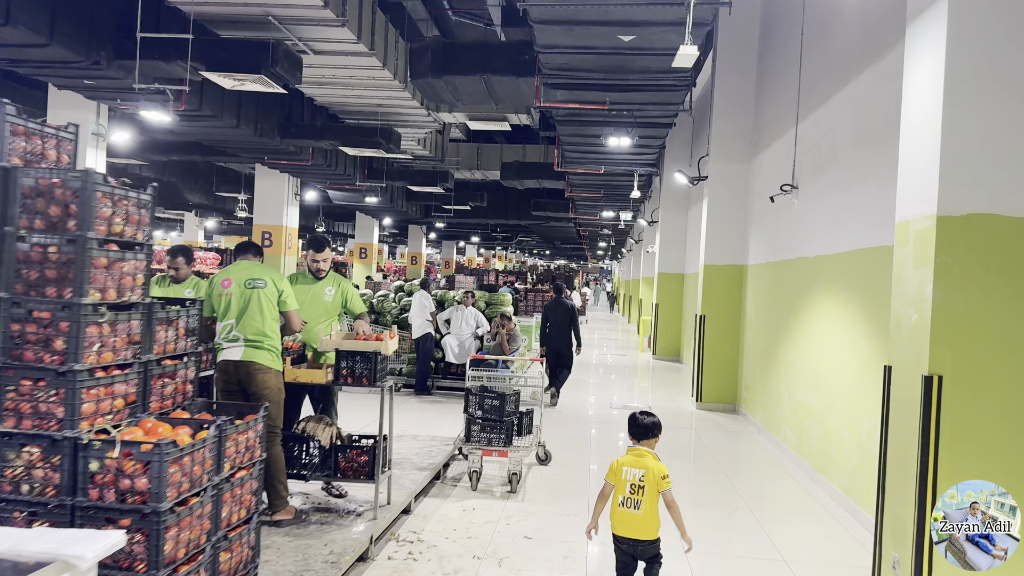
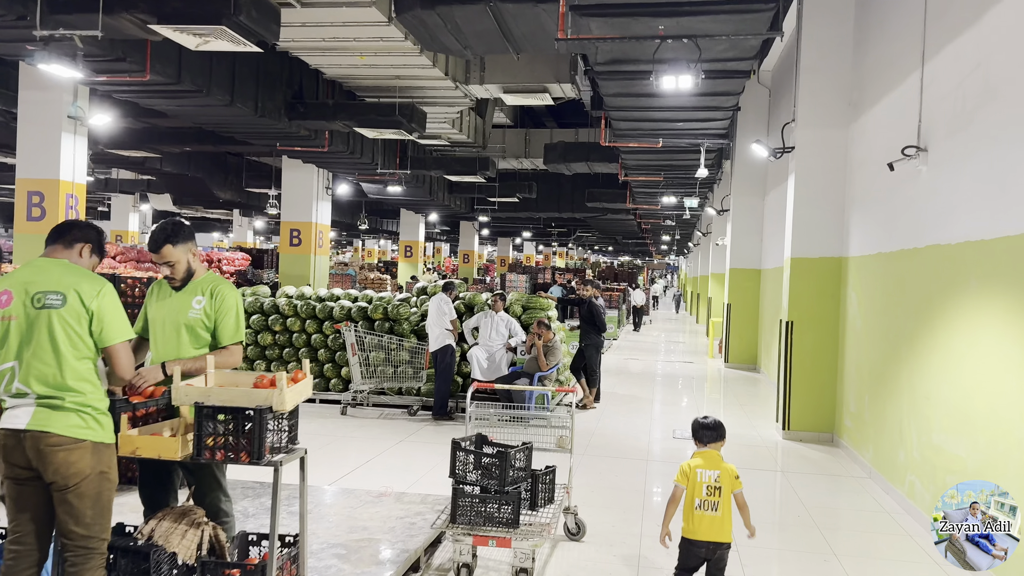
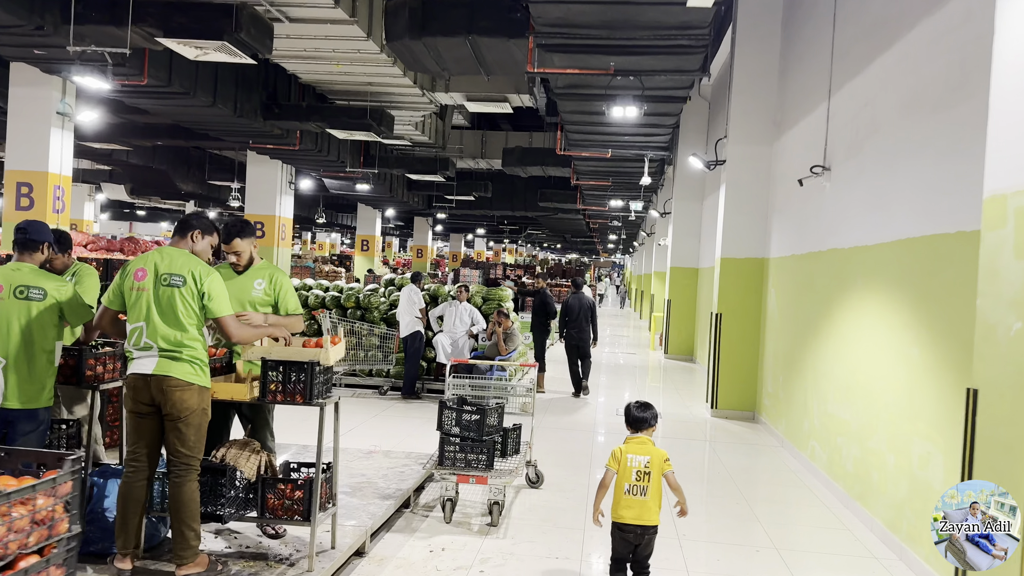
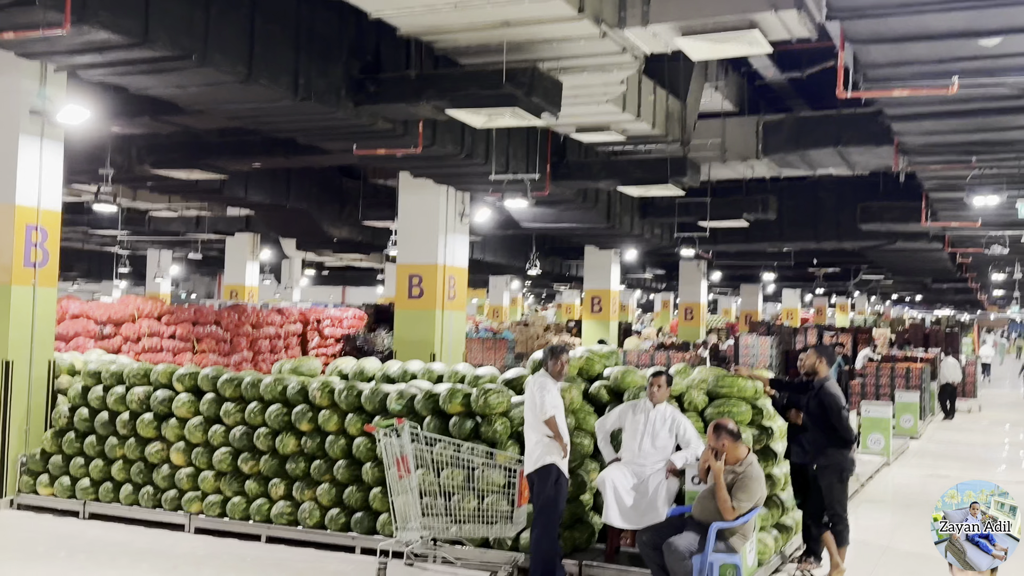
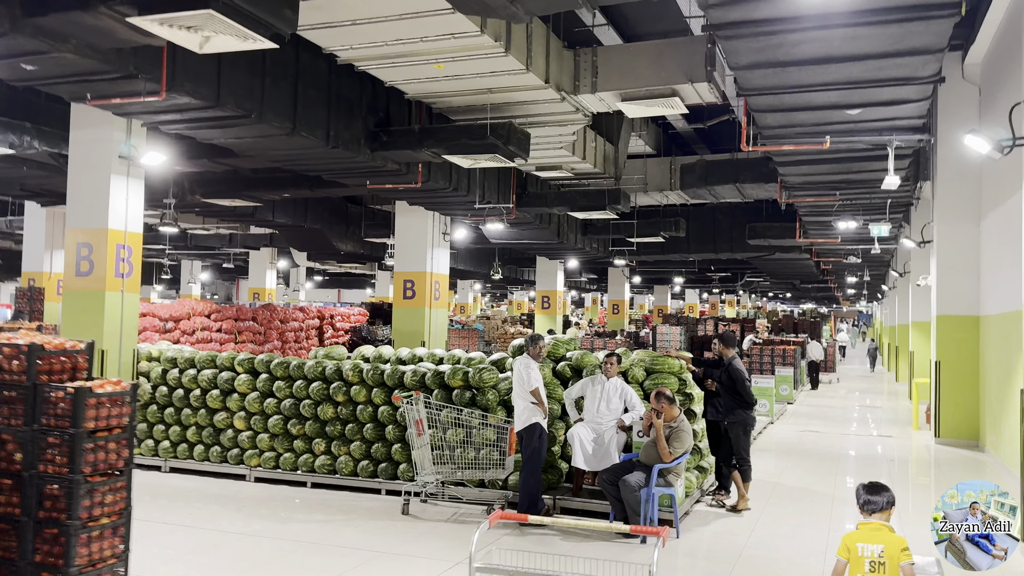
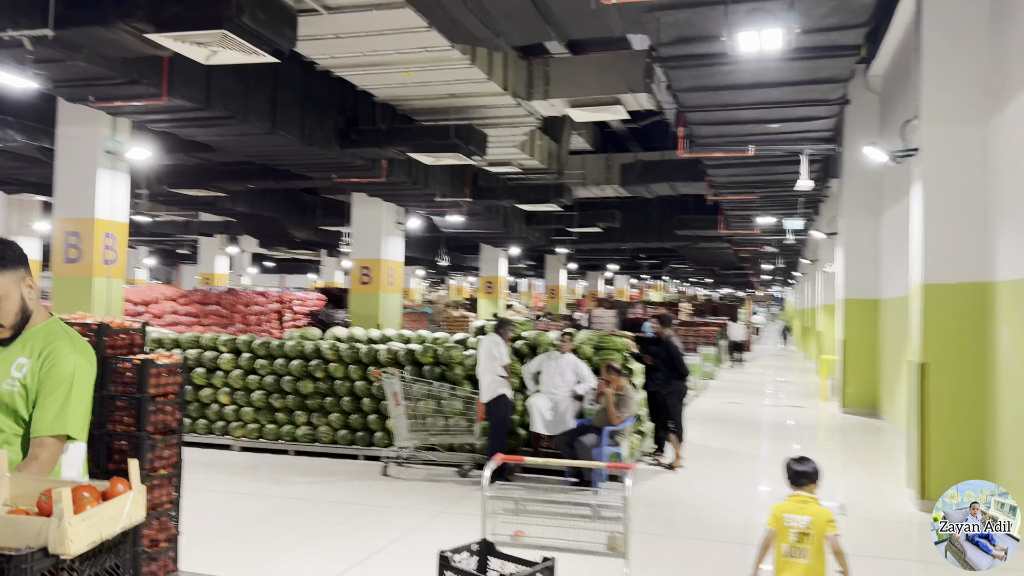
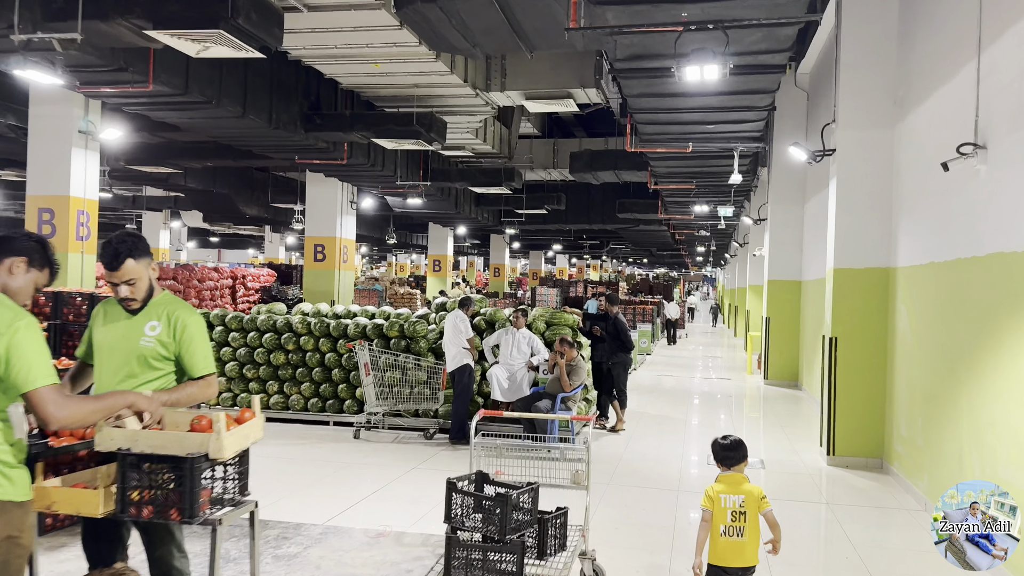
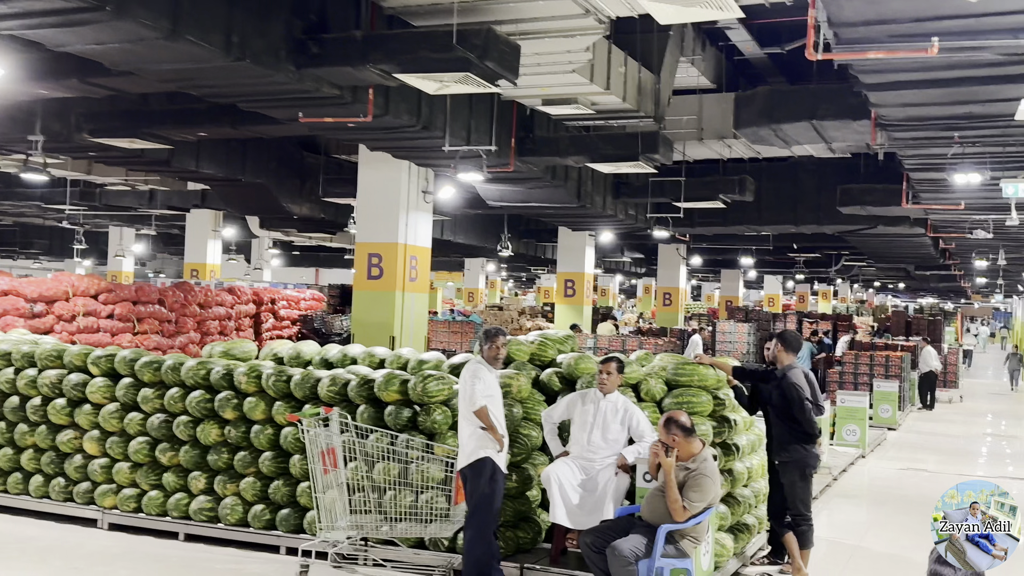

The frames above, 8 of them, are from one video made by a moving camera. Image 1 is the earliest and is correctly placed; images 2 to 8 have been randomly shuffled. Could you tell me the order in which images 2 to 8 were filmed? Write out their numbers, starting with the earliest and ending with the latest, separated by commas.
3, 2, 7, 6, 5, 4, 8
